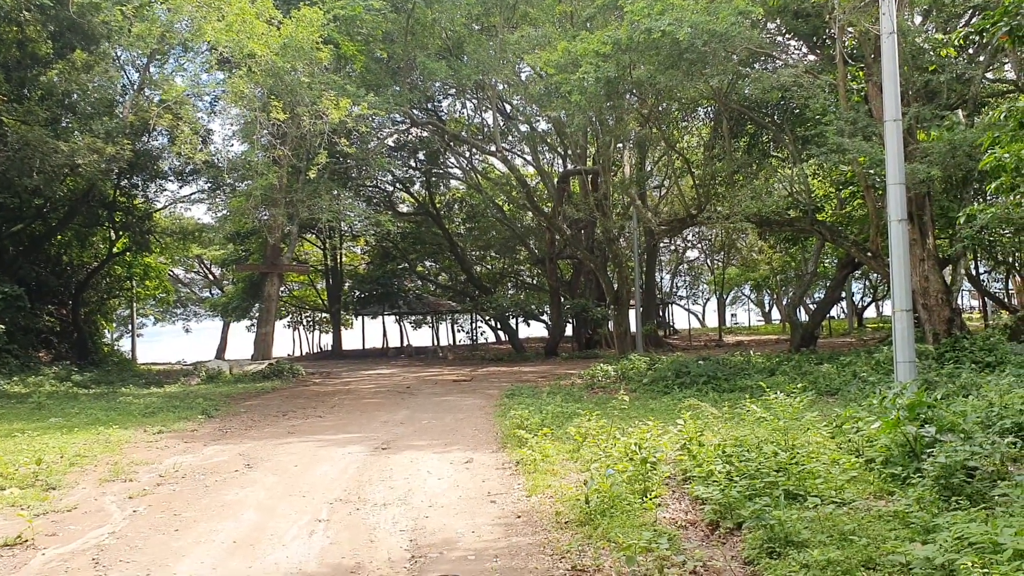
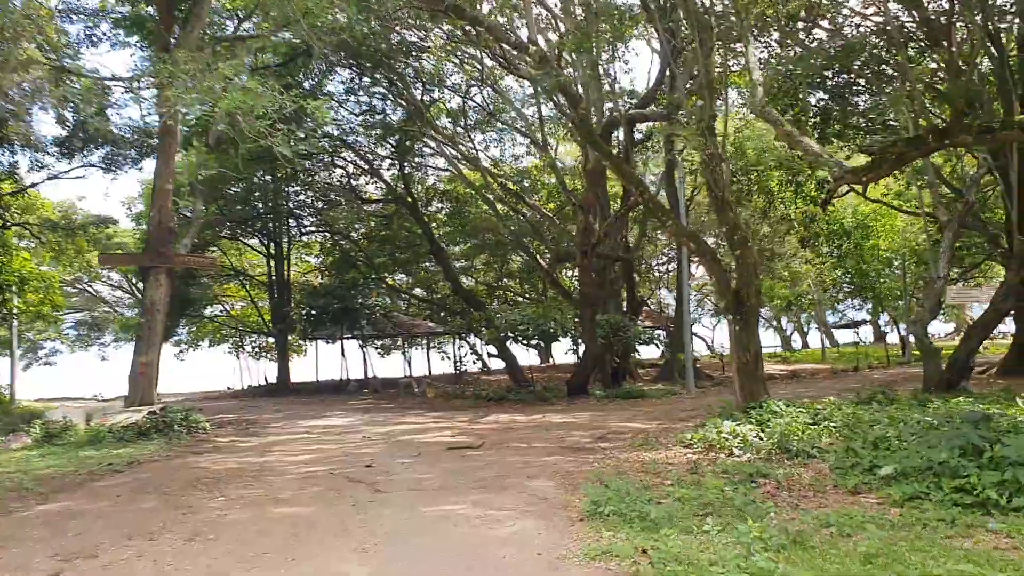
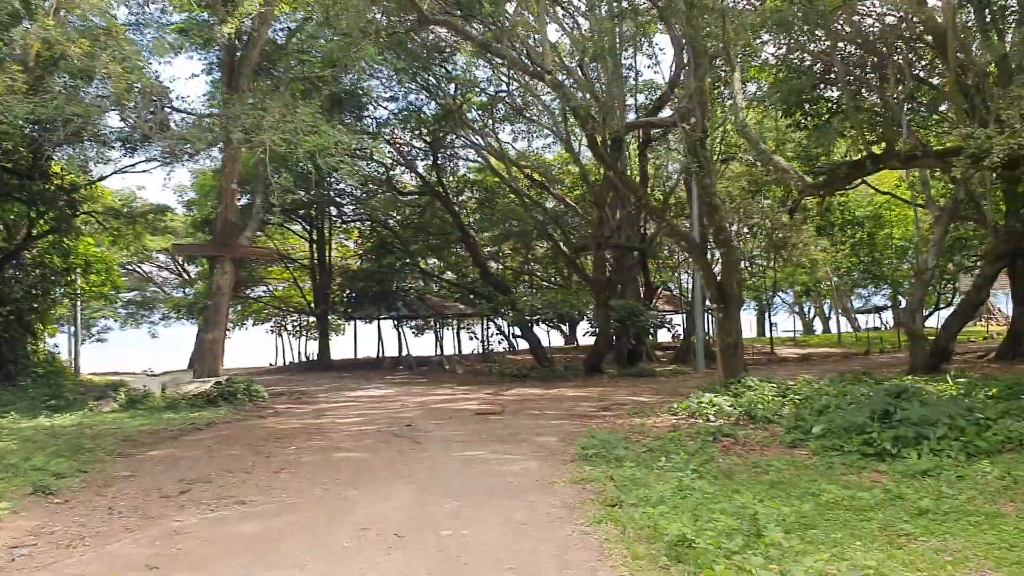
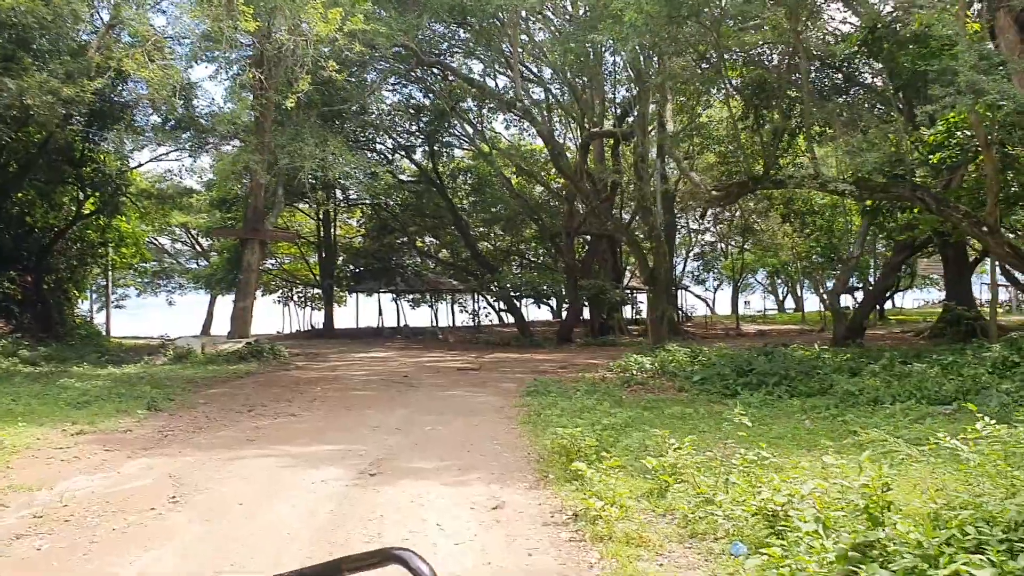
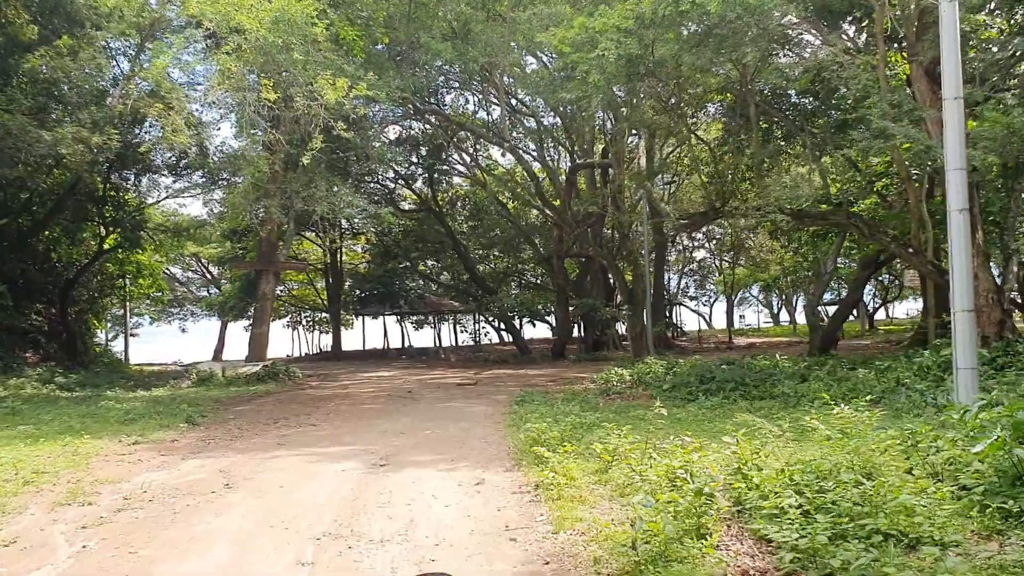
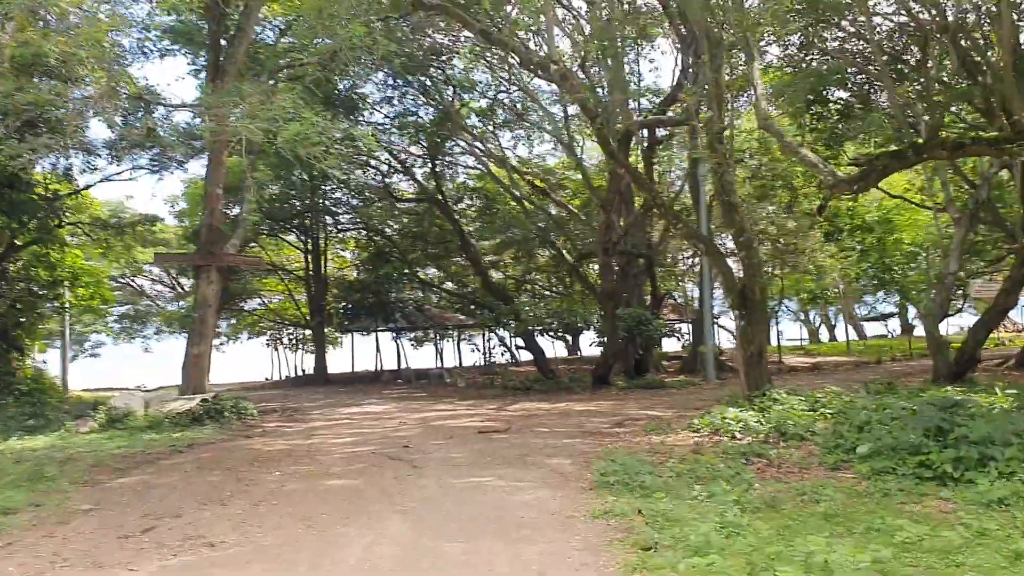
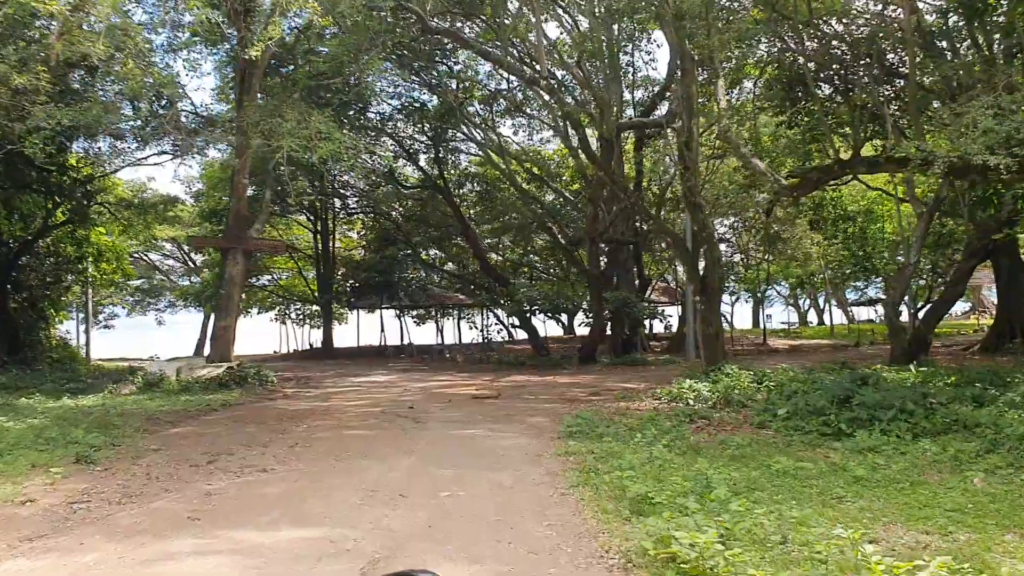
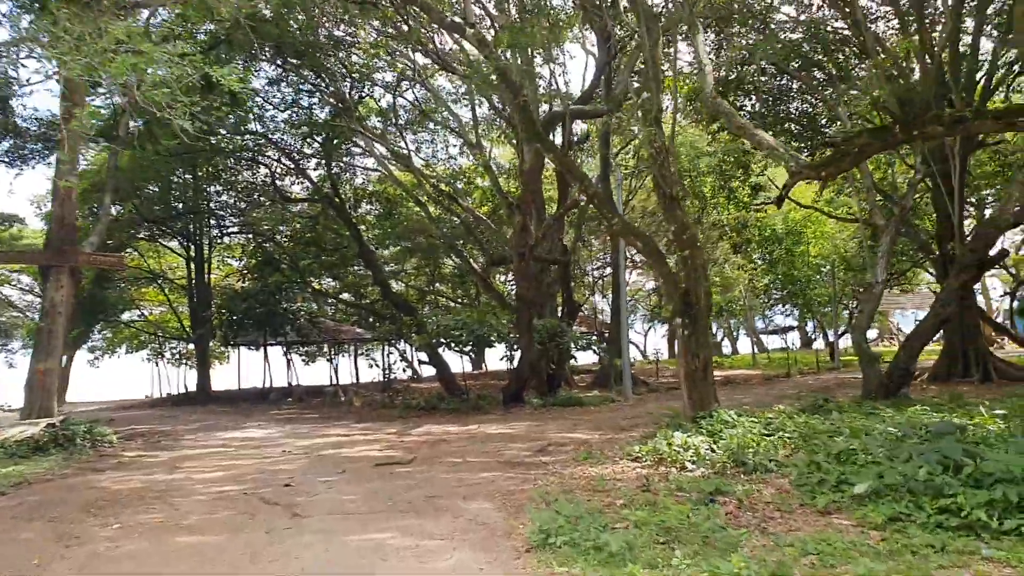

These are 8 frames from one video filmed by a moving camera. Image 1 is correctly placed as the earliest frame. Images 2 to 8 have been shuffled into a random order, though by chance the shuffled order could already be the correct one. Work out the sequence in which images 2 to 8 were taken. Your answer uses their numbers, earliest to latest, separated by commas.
5, 4, 7, 3, 6, 2, 8
